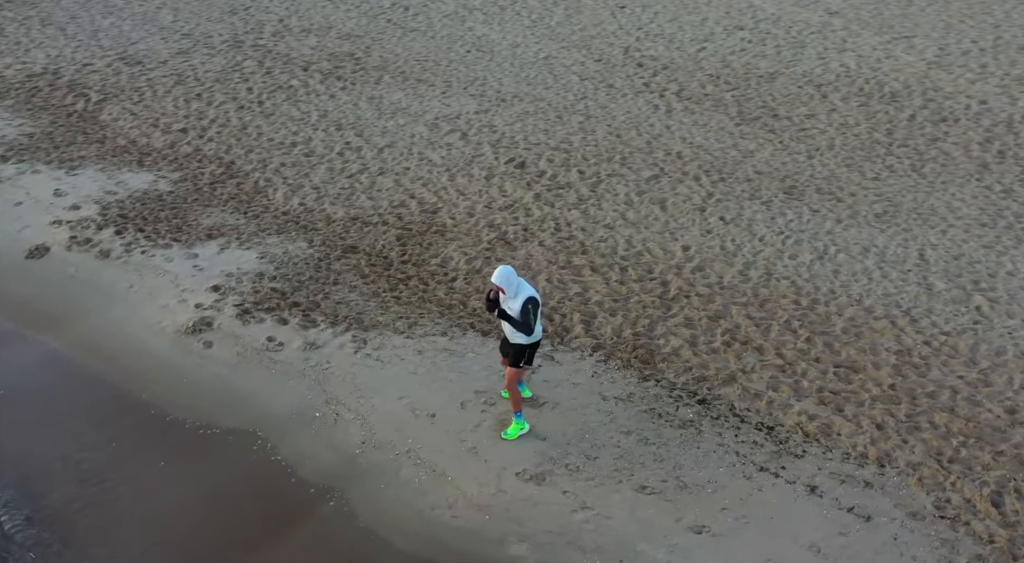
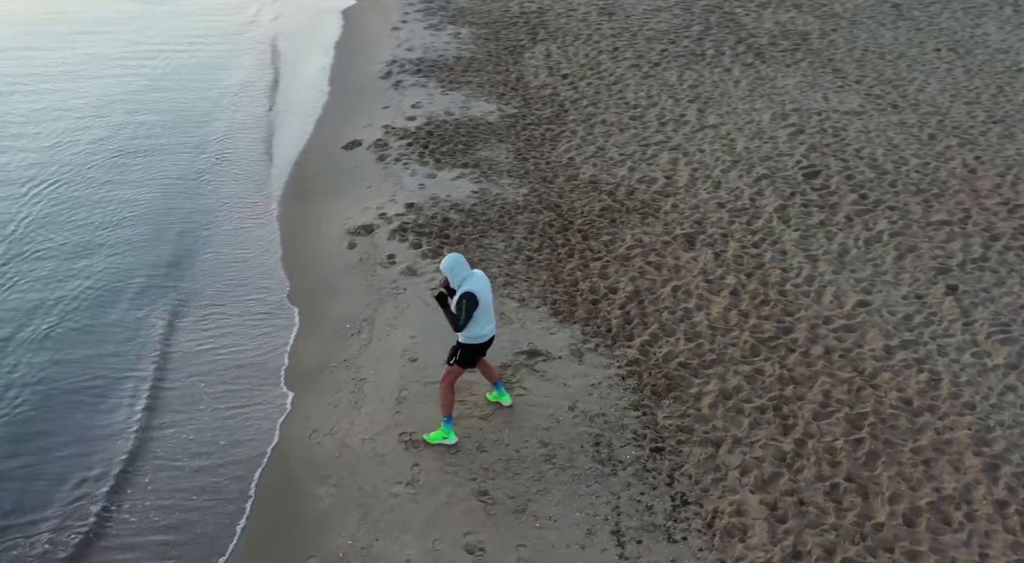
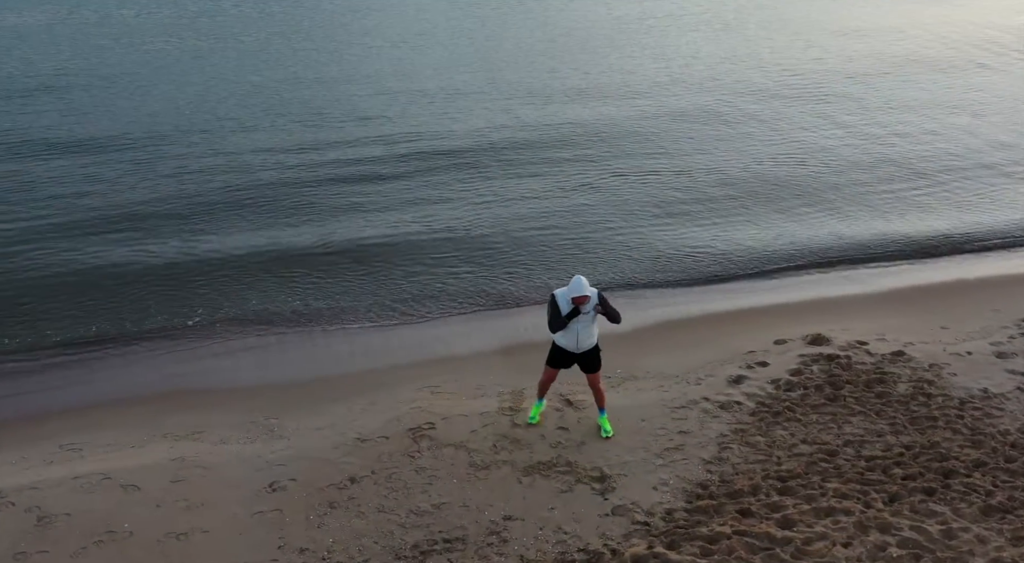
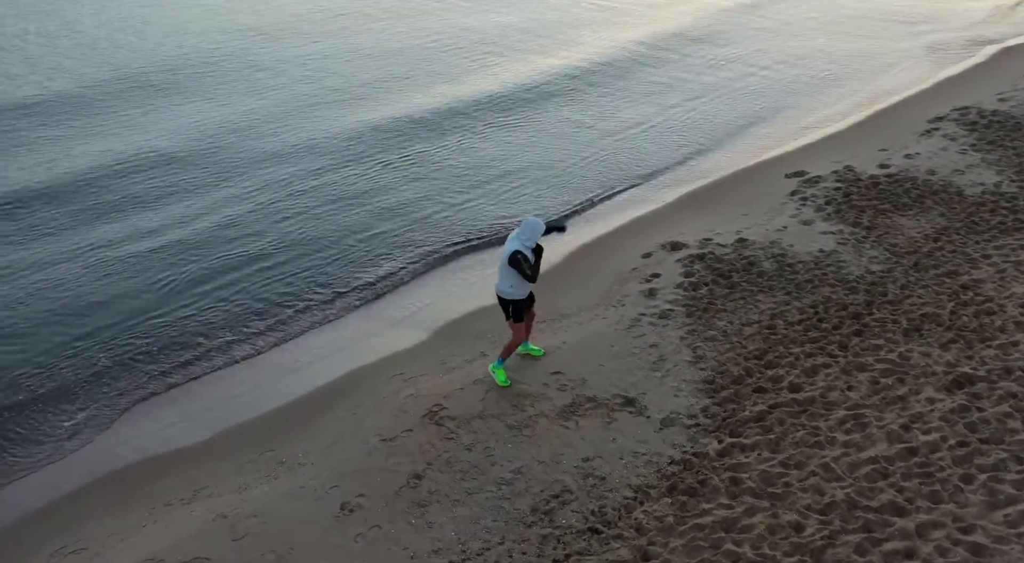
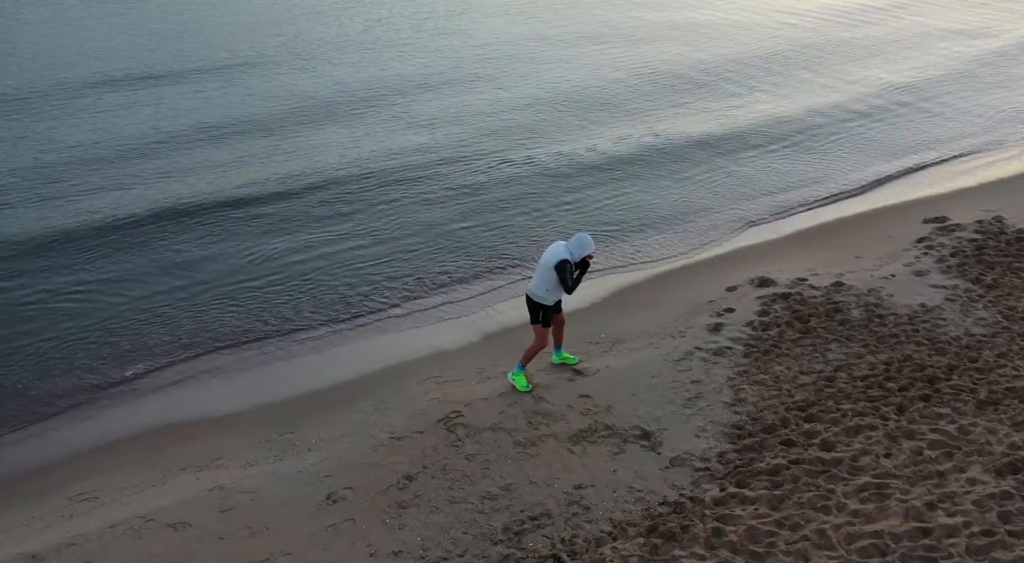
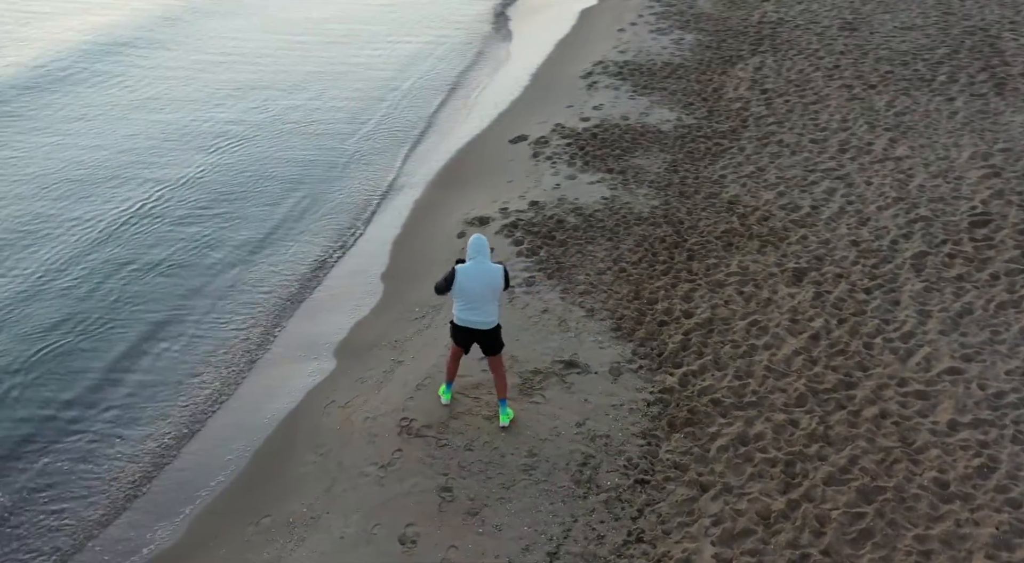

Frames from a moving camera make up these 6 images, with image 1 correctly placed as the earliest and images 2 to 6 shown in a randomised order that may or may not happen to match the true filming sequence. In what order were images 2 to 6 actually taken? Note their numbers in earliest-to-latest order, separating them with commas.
2, 6, 4, 5, 3
